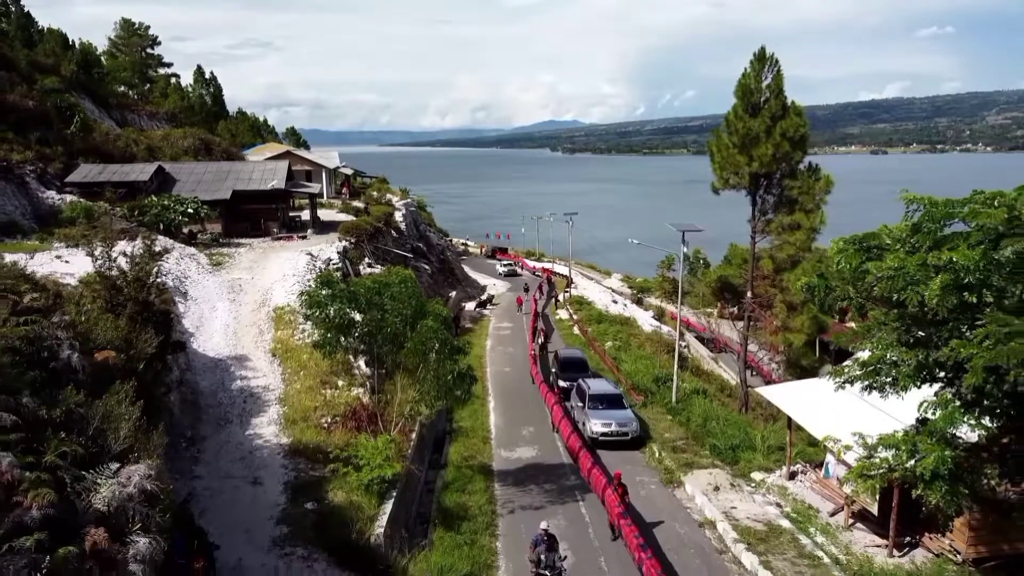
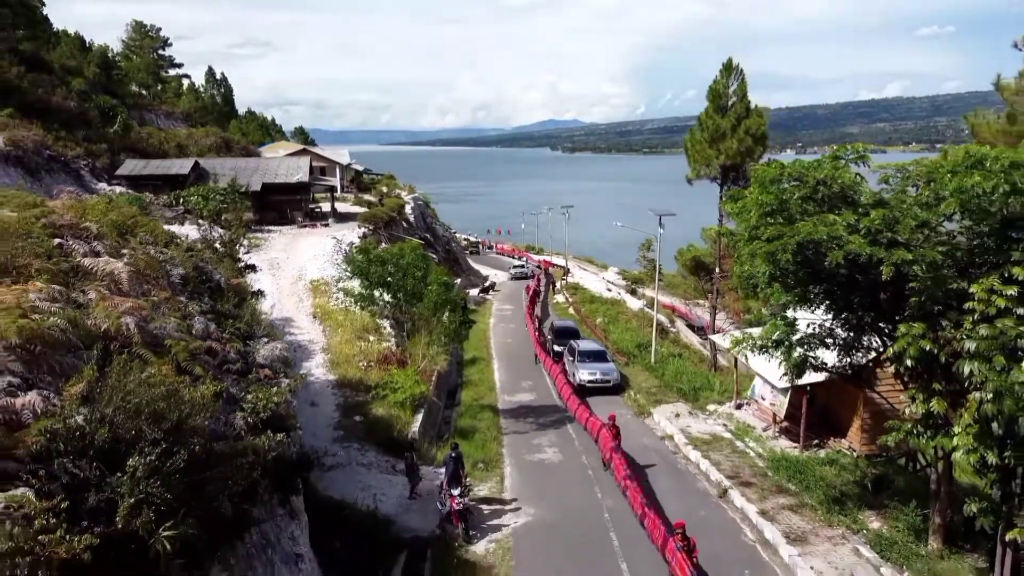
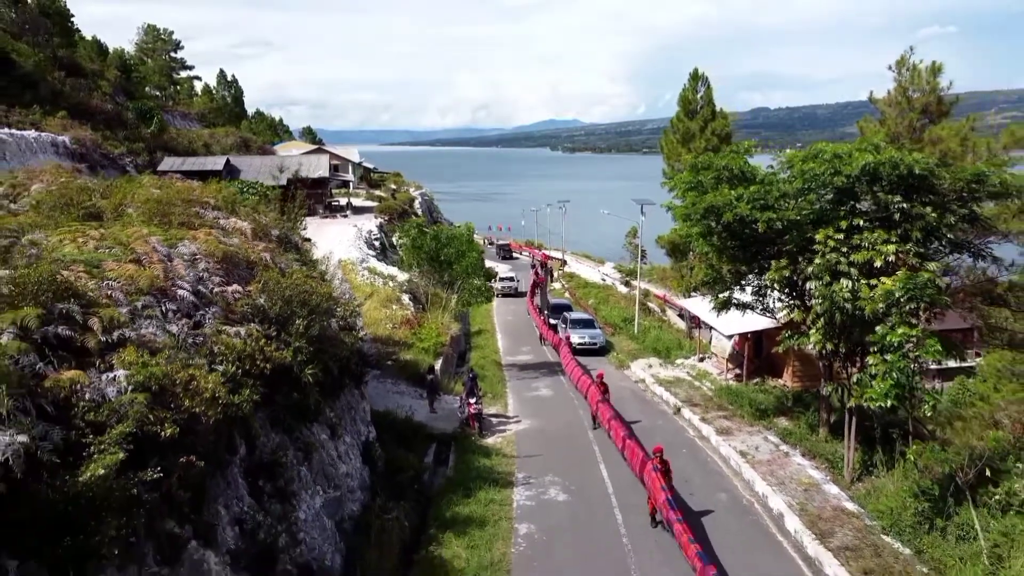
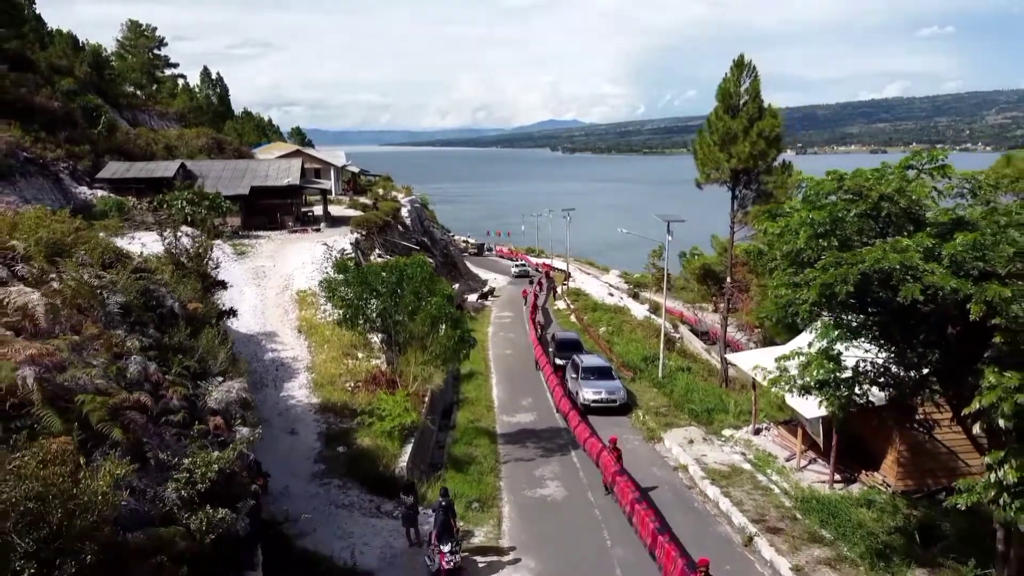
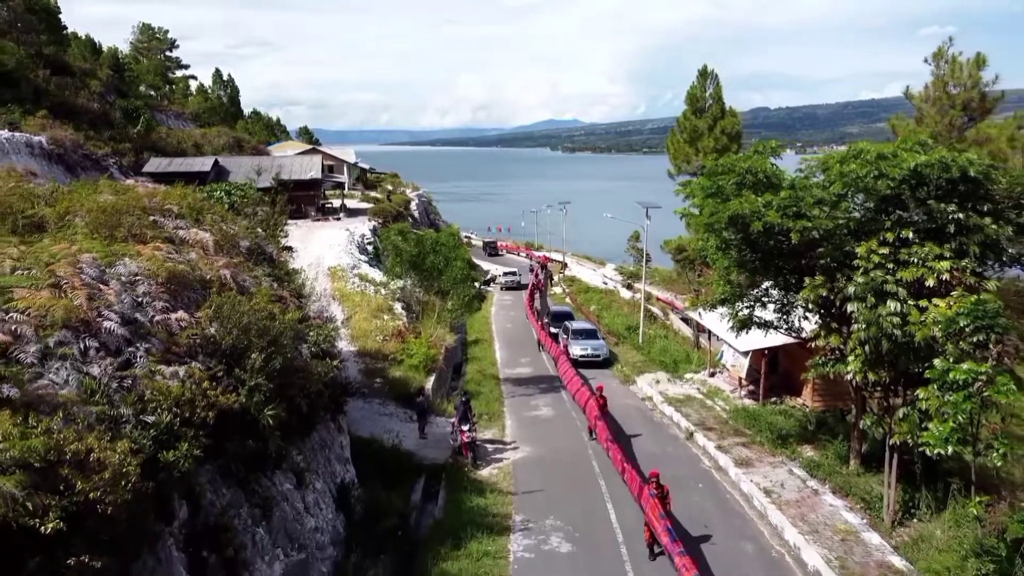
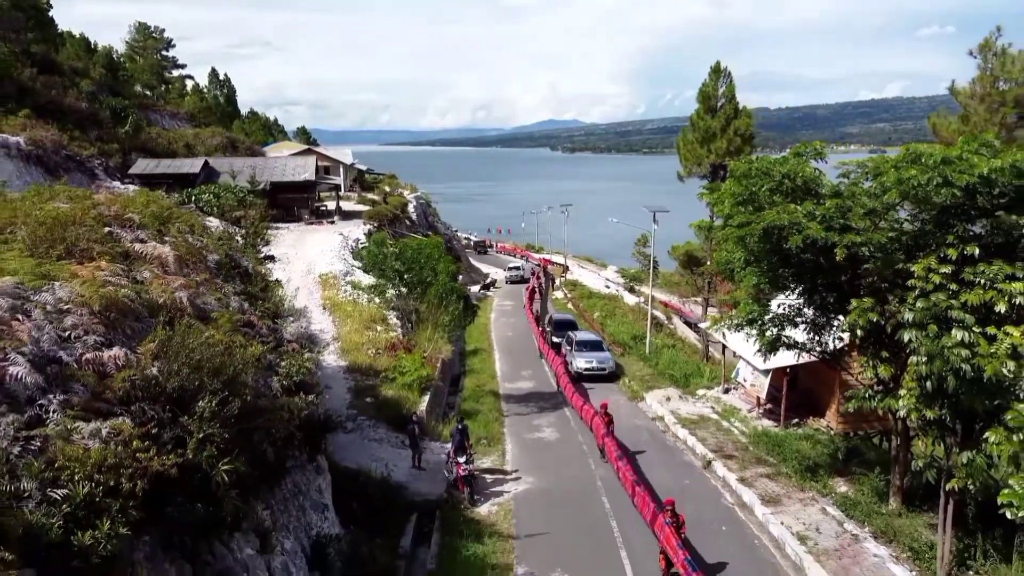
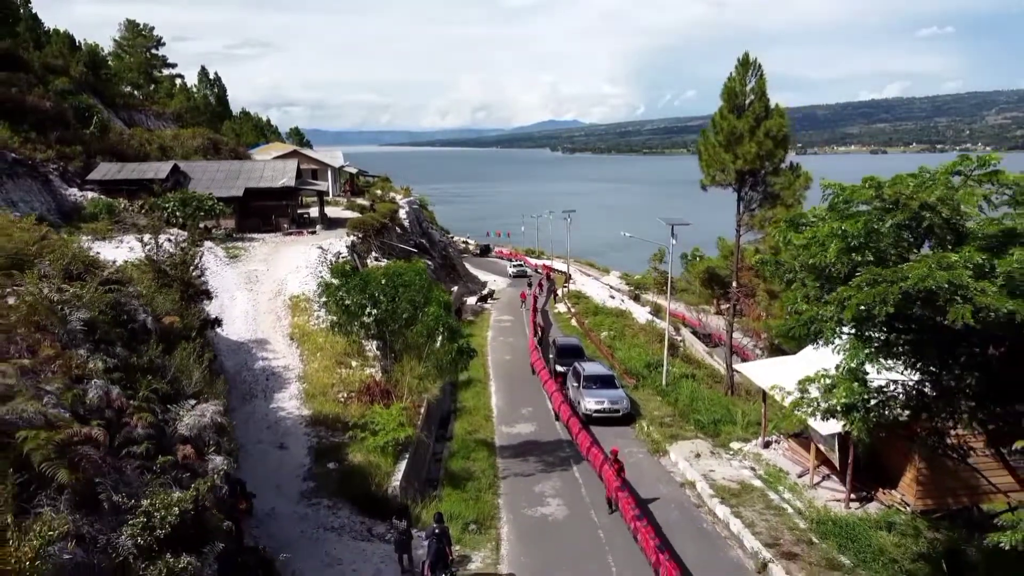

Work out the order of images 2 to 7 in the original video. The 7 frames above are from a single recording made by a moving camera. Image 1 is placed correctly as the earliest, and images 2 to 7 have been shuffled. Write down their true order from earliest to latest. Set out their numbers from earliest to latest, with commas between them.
7, 4, 2, 6, 5, 3
